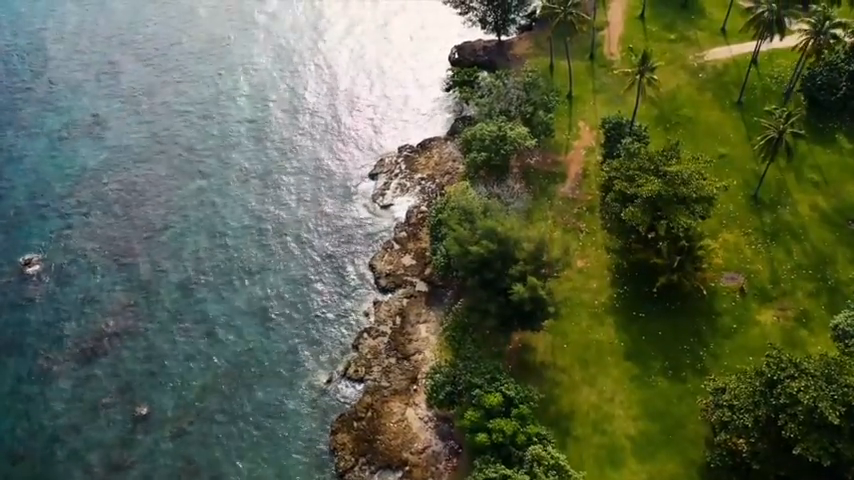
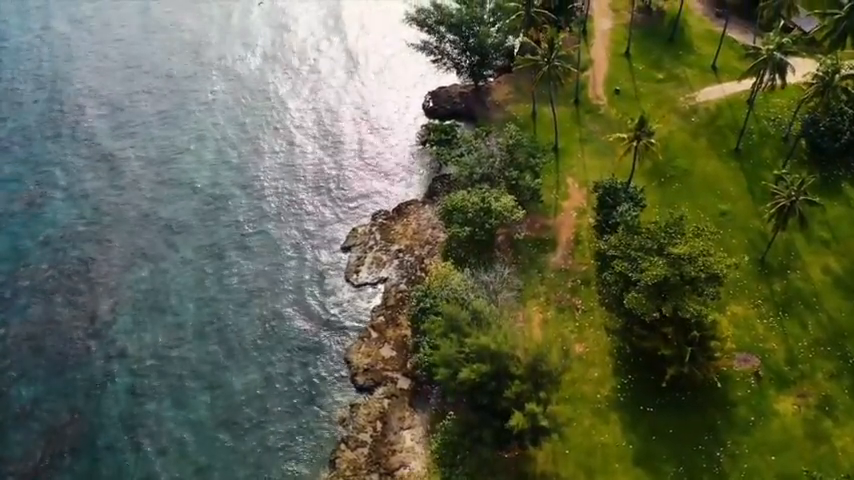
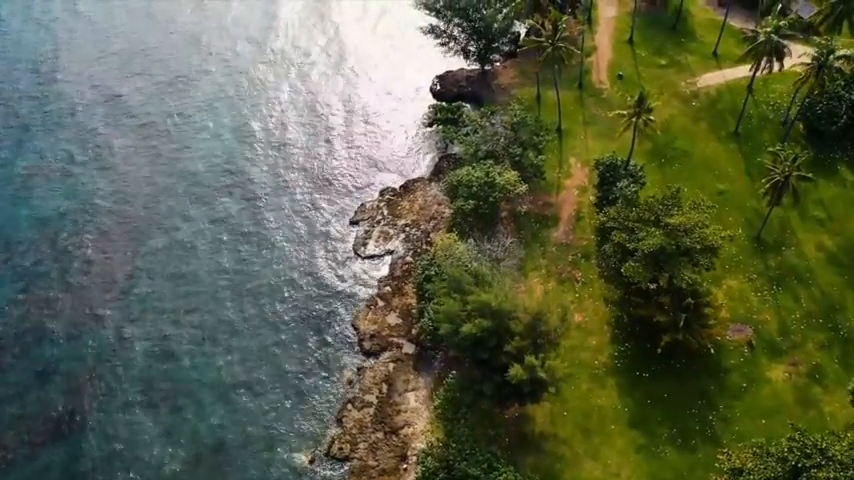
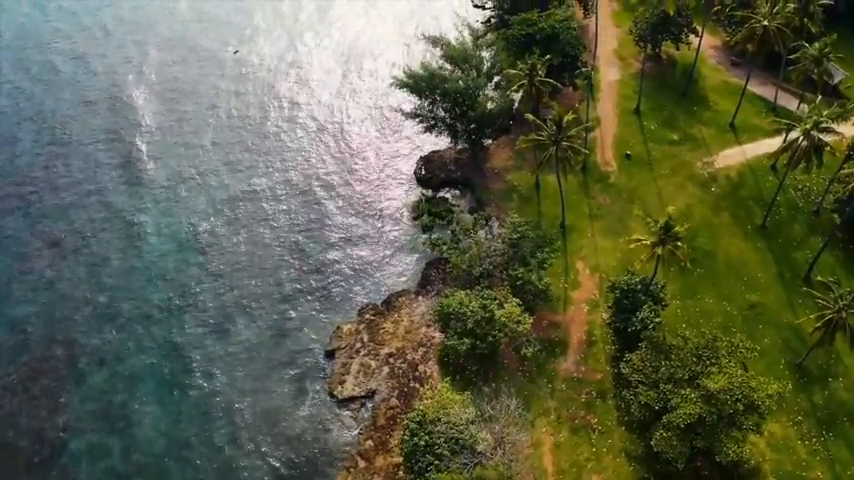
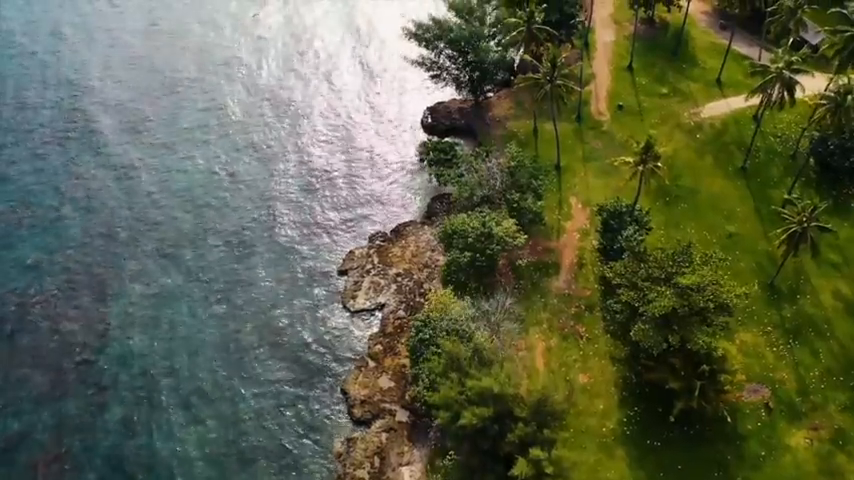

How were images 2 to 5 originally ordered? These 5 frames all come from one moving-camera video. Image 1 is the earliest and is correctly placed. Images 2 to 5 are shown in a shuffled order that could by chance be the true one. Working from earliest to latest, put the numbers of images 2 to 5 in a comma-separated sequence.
3, 2, 5, 4
